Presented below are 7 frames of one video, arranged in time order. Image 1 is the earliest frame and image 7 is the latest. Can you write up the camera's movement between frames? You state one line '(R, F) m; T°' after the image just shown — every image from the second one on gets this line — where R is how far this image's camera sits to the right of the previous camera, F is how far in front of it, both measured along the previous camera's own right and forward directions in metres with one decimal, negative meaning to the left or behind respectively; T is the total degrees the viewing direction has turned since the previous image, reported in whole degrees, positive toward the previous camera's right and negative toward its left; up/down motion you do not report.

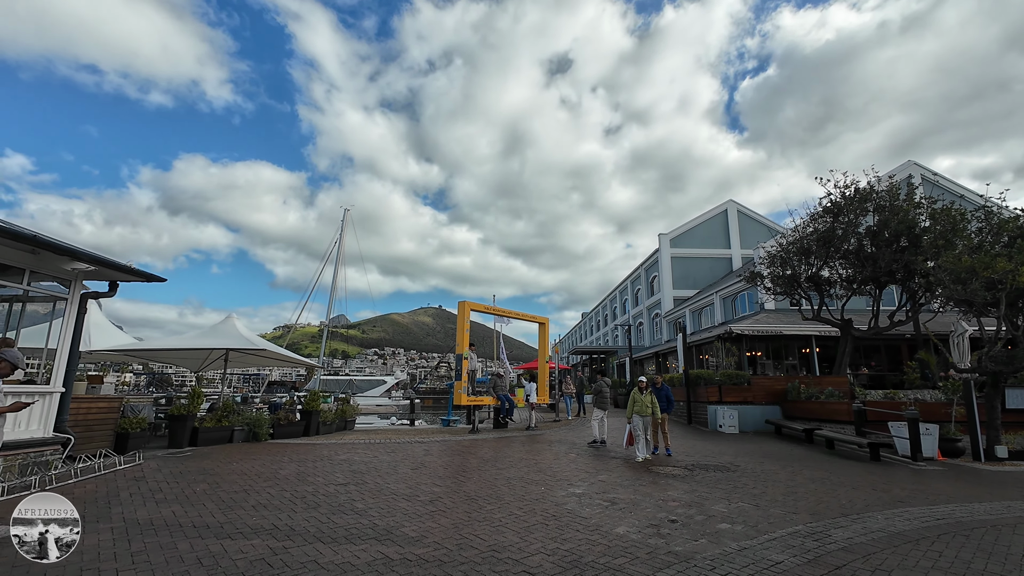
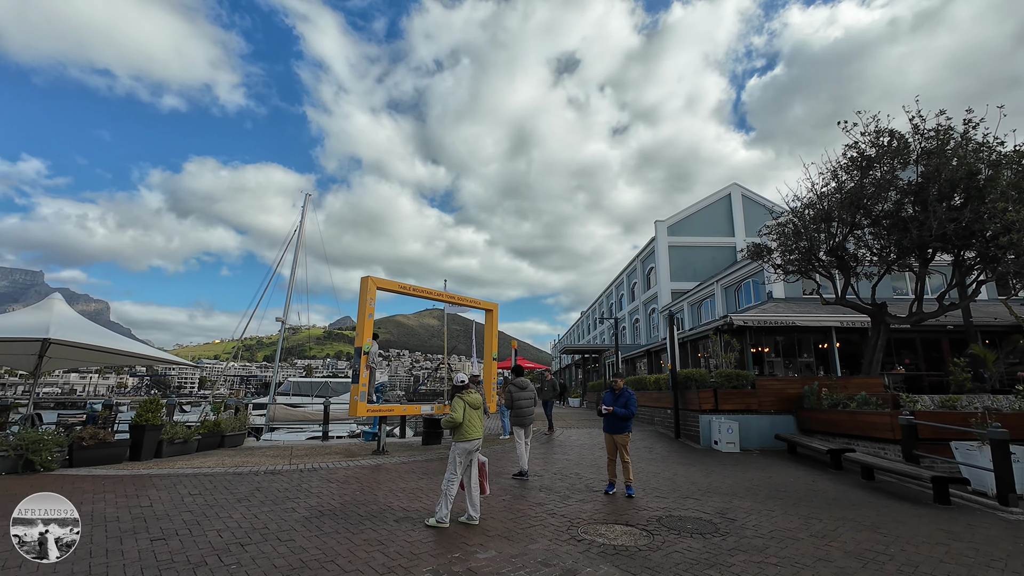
(+1.9, +3.6) m; -1°
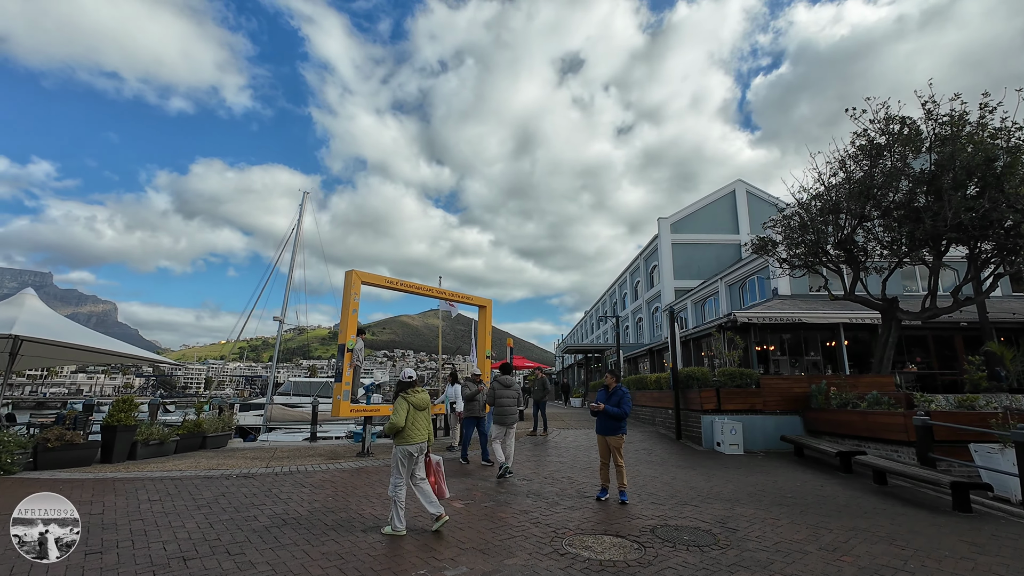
(+0.3, +0.5) m; -1°
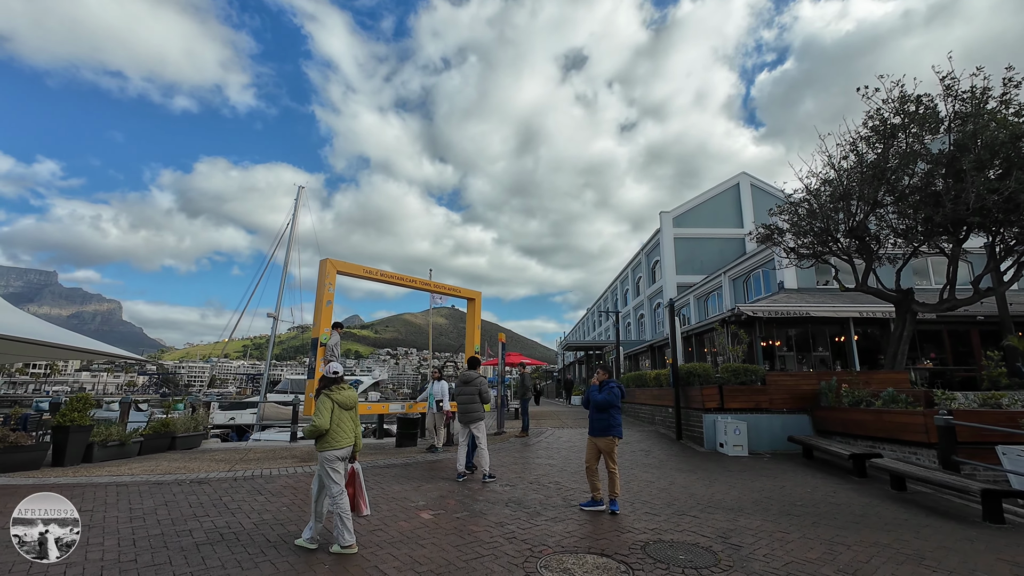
(+0.3, +0.7) m; 0°
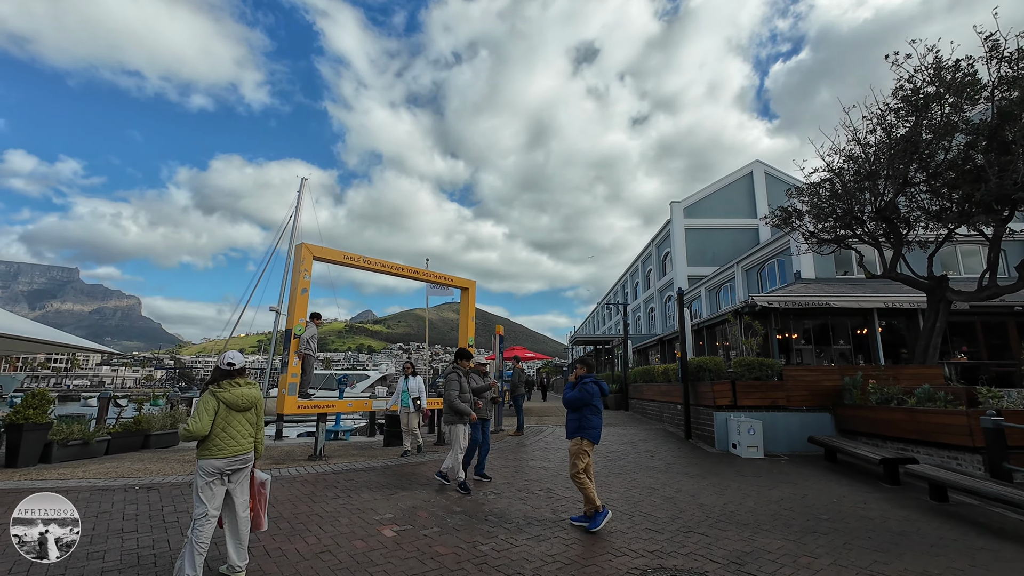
(+0.4, +0.8) m; -1°
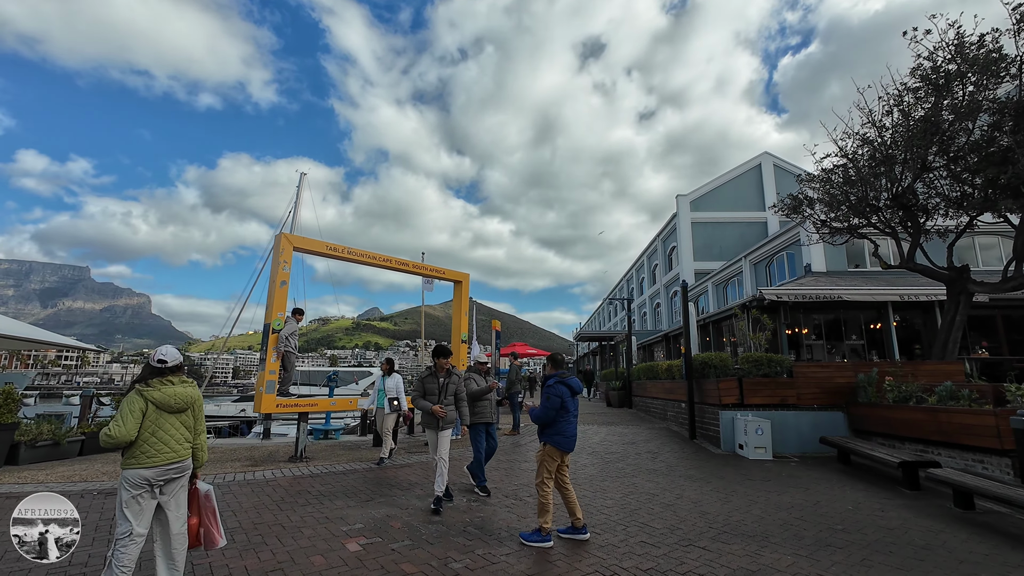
(+0.3, +0.5) m; -1°
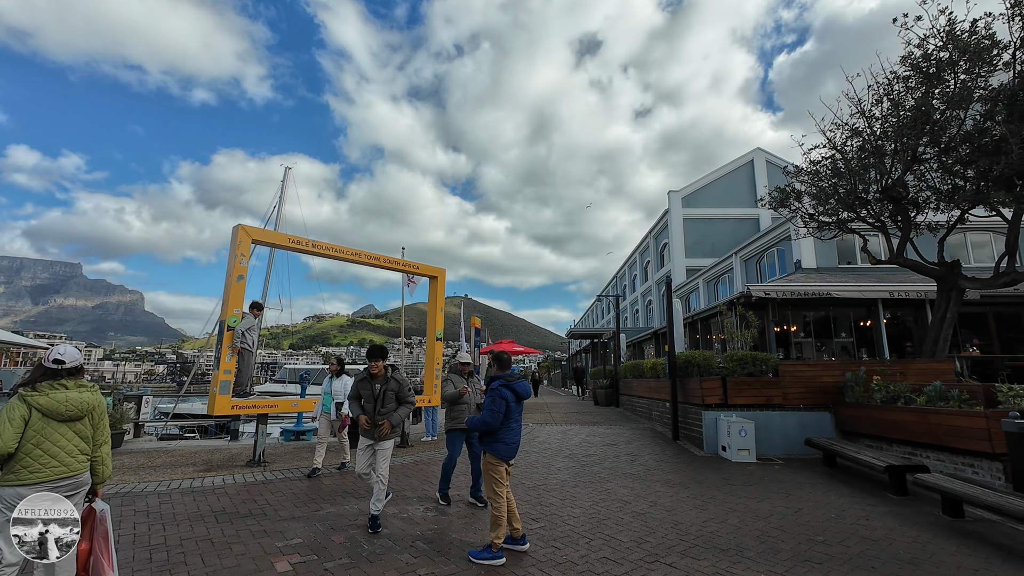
(+0.4, +0.4) m; +1°
